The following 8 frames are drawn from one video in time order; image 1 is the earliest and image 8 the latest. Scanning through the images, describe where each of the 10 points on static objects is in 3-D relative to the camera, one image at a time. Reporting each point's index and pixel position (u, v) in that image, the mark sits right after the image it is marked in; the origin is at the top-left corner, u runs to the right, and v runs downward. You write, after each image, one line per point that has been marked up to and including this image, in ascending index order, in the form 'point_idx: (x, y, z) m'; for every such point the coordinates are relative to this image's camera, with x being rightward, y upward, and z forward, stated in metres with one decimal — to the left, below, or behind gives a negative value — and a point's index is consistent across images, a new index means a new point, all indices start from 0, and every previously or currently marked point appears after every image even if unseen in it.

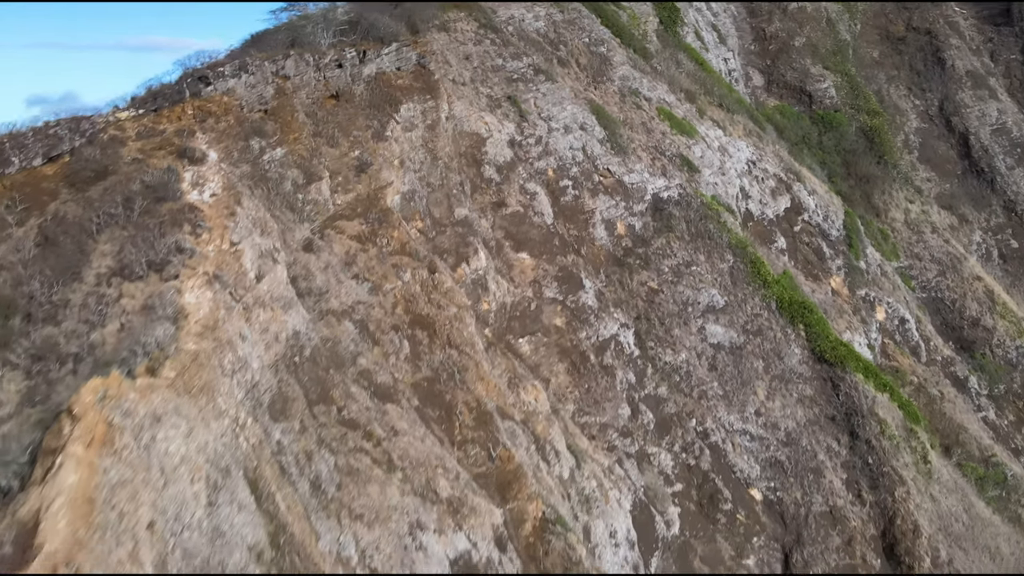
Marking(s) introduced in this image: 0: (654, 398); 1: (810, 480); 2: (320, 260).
0: (+3.0, -2.3, +17.6) m
1: (+6.4, -4.1, +17.7) m
2: (-3.3, +0.6, +14.3) m
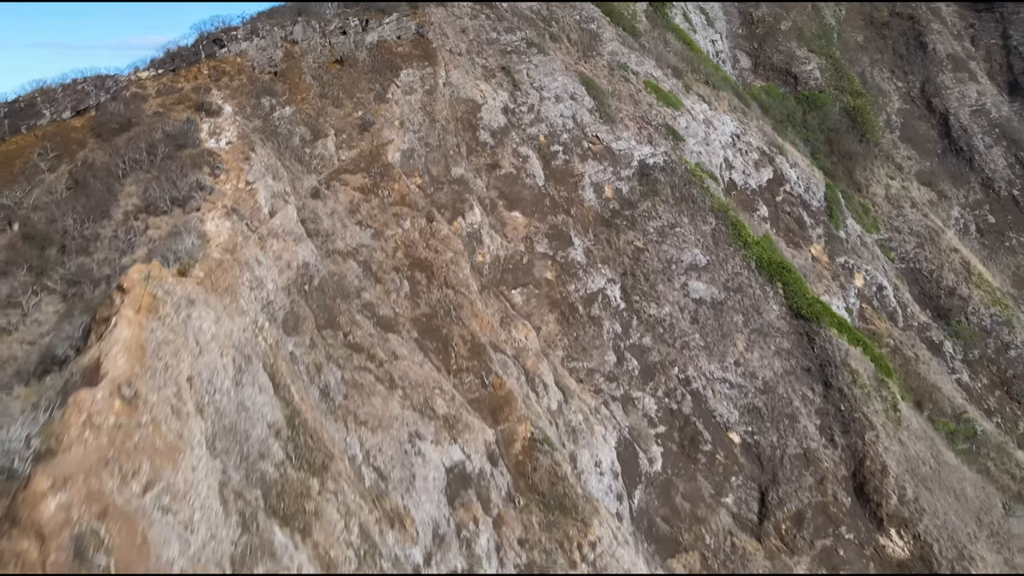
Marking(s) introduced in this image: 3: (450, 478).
0: (+2.9, -1.3, +18.7) m
1: (+6.3, -3.1, +18.8) m
2: (-3.5, +1.6, +15.4) m
3: (-1.0, -2.8, +12.5) m
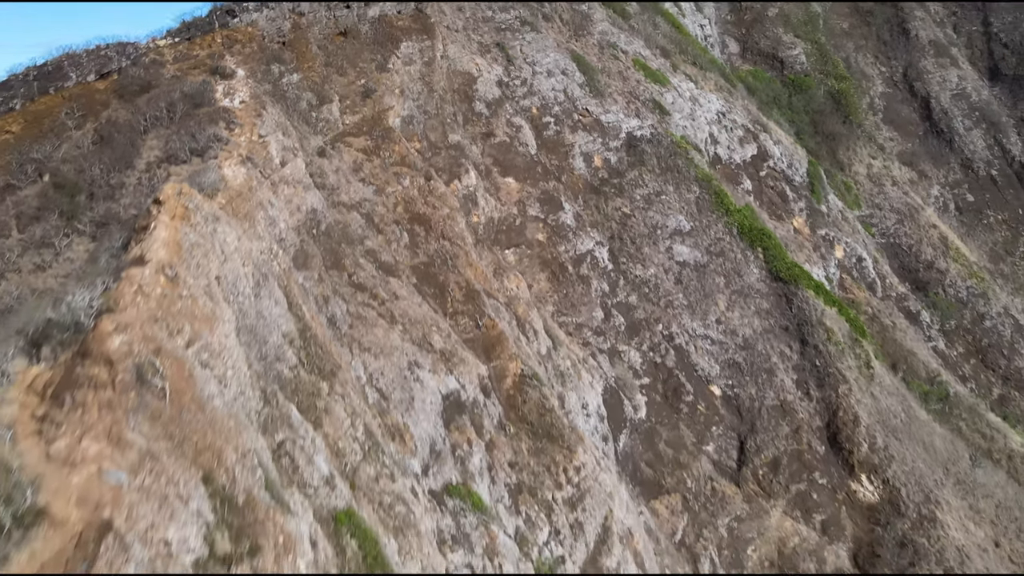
0: (+2.7, -0.4, +19.9) m
1: (+6.1, -2.2, +19.9) m
2: (-3.6, +2.5, +16.5) m
3: (-1.1, -1.9, +13.6) m
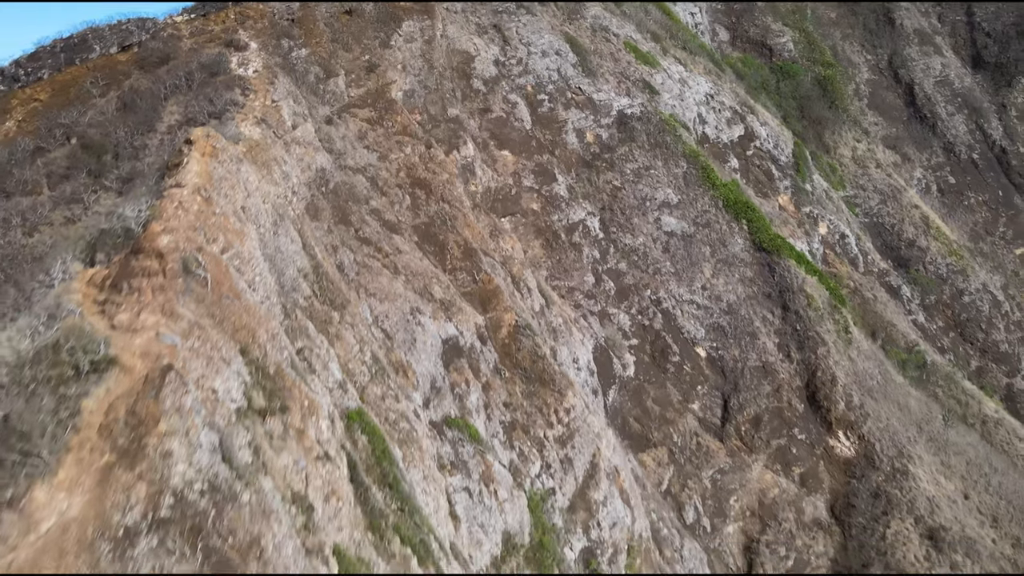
0: (+2.6, +0.4, +20.9) m
1: (+6.0, -1.3, +21.0) m
2: (-3.7, +3.4, +17.6) m
3: (-1.2, -1.1, +14.7) m
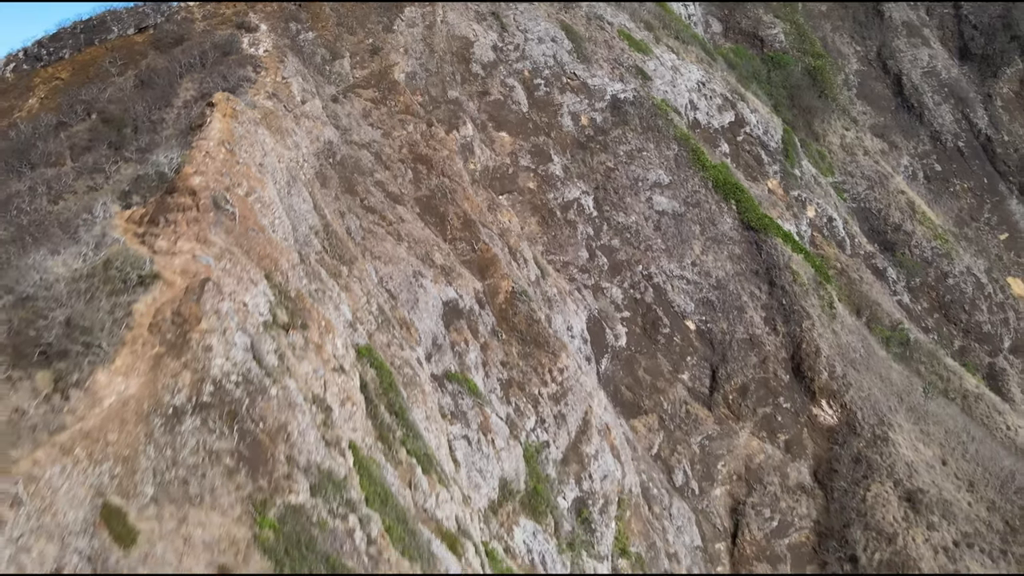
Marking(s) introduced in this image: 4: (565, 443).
0: (+2.6, +1.1, +21.8) m
1: (+6.0, -0.7, +21.9) m
2: (-3.8, +4.0, +18.5) m
3: (-1.3, -0.4, +15.6) m
4: (+1.0, -2.9, +15.5) m
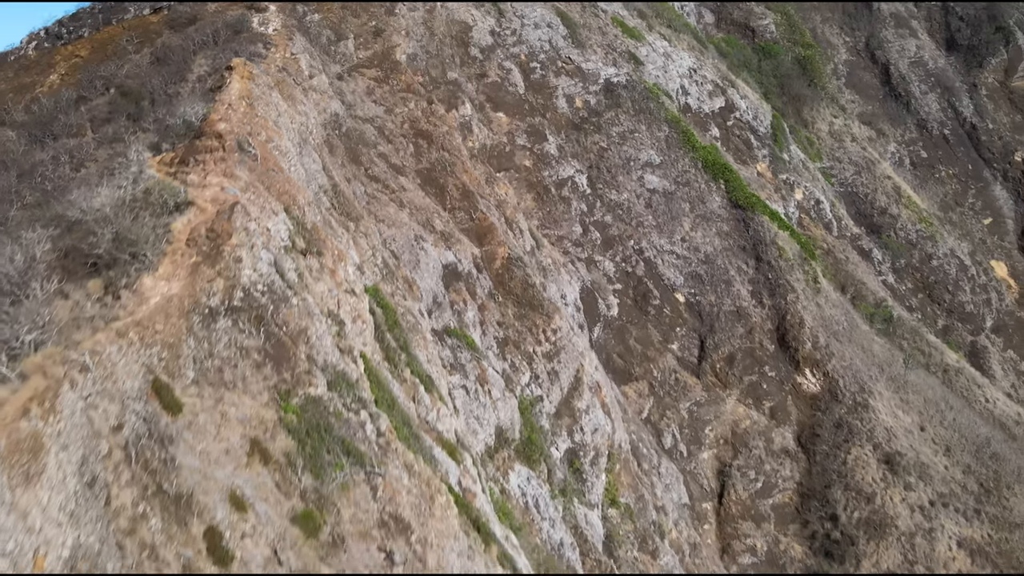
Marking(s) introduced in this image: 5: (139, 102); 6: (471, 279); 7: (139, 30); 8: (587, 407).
0: (+2.5, +1.8, +22.8) m
1: (+5.9, 0.0, +22.8) m
2: (-3.9, +4.7, +19.4) m
3: (-1.4, +0.3, +16.5) m
4: (+0.9, -2.2, +16.4) m
5: (-7.6, +3.8, +16.7) m
6: (-0.8, +0.2, +16.8) m
7: (-8.8, +6.0, +19.1) m
8: (+1.5, -2.4, +16.5) m
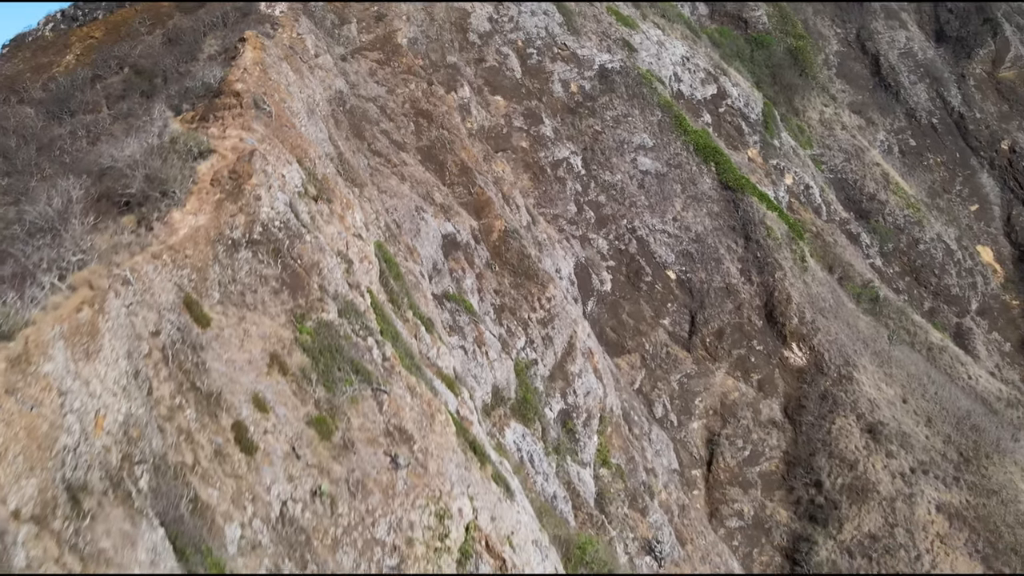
0: (+2.4, +2.5, +23.6) m
1: (+5.8, +0.7, +23.6) m
2: (-3.9, +5.4, +20.2) m
3: (-1.4, +1.0, +17.3) m
4: (+0.8, -1.6, +17.2) m
5: (-7.7, +4.4, +17.4) m
6: (-0.9, +0.8, +17.6) m
7: (-8.9, +6.7, +19.9) m
8: (+1.4, -1.8, +17.3) m
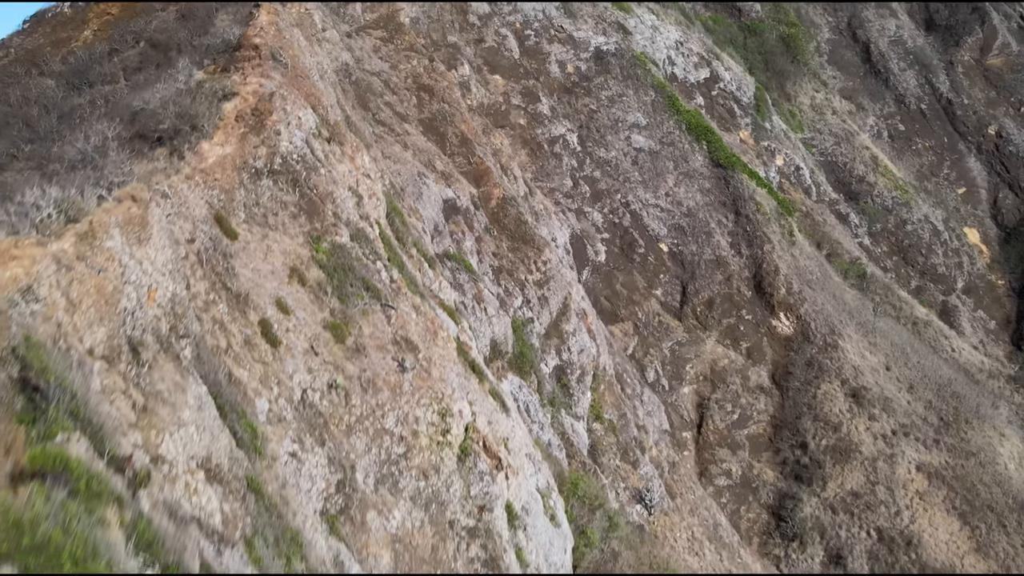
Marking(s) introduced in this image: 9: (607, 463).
0: (+2.3, +3.3, +24.4) m
1: (+5.7, +1.5, +24.5) m
2: (-4.0, +6.2, +21.1) m
3: (-1.5, +1.8, +18.2) m
4: (+0.8, -0.7, +18.1) m
5: (-7.7, +5.3, +18.3) m
6: (-1.0, +1.7, +18.5) m
7: (-8.9, +7.5, +20.8) m
8: (+1.4, -0.9, +18.2) m
9: (+2.0, -3.7, +17.2) m
